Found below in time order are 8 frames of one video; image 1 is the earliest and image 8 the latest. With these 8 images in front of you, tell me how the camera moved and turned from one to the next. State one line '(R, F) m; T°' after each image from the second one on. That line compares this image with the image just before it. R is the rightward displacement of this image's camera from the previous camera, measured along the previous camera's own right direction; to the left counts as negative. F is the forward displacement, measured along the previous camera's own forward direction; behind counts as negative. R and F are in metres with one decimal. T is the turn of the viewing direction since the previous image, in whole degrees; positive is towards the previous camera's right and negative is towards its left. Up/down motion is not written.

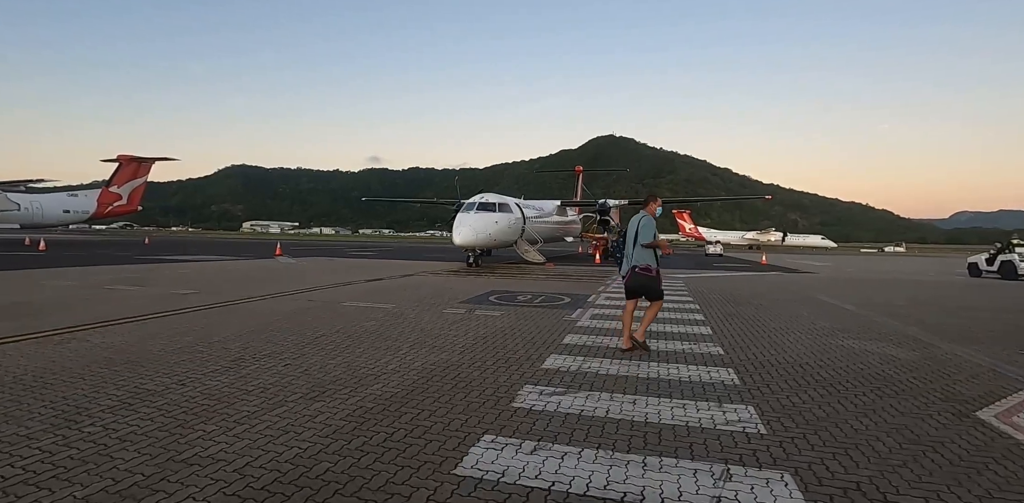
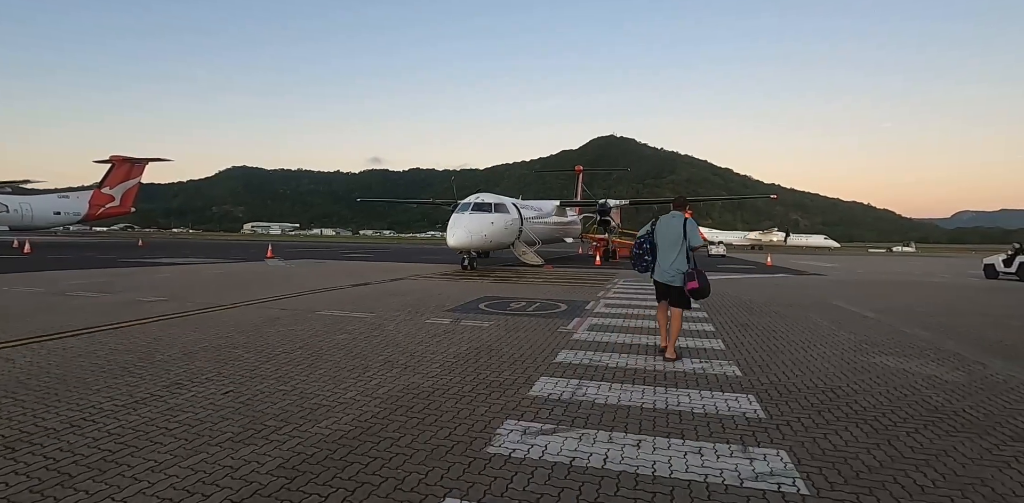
(+0.2, +0.7) m; 0°
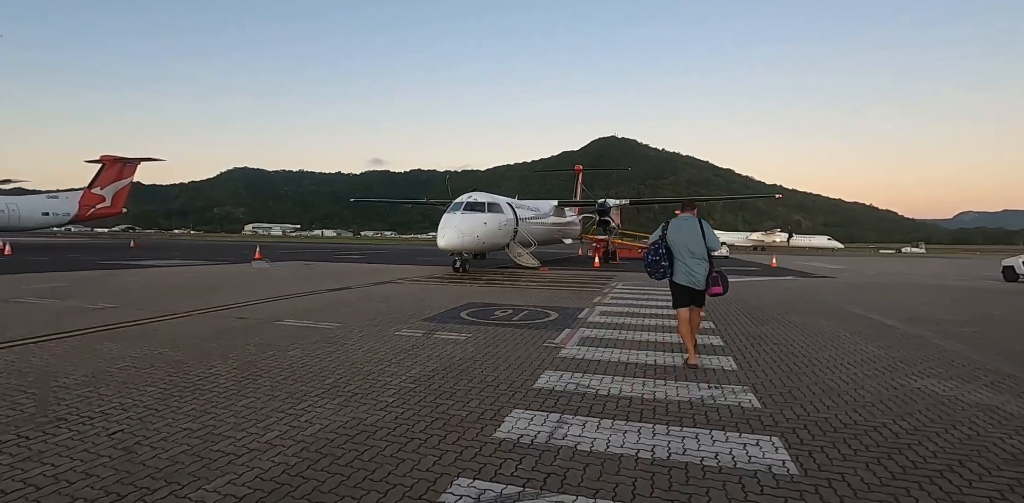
(+0.3, +0.8) m; 0°
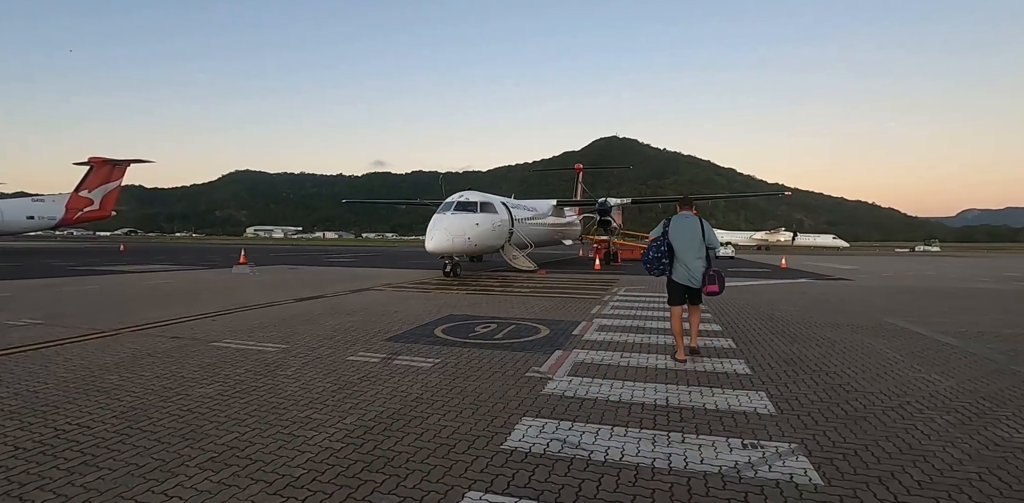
(+0.3, +1.1) m; 0°
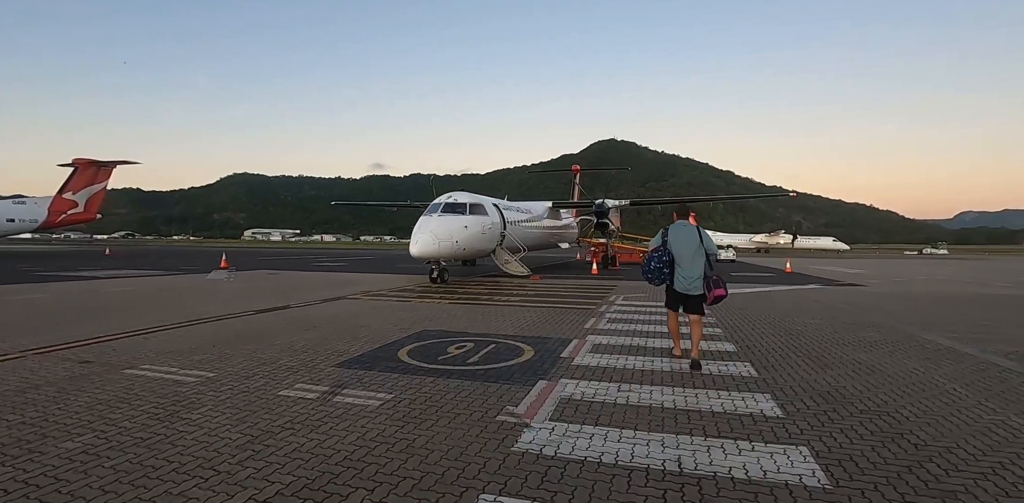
(+0.2, +0.9) m; 0°
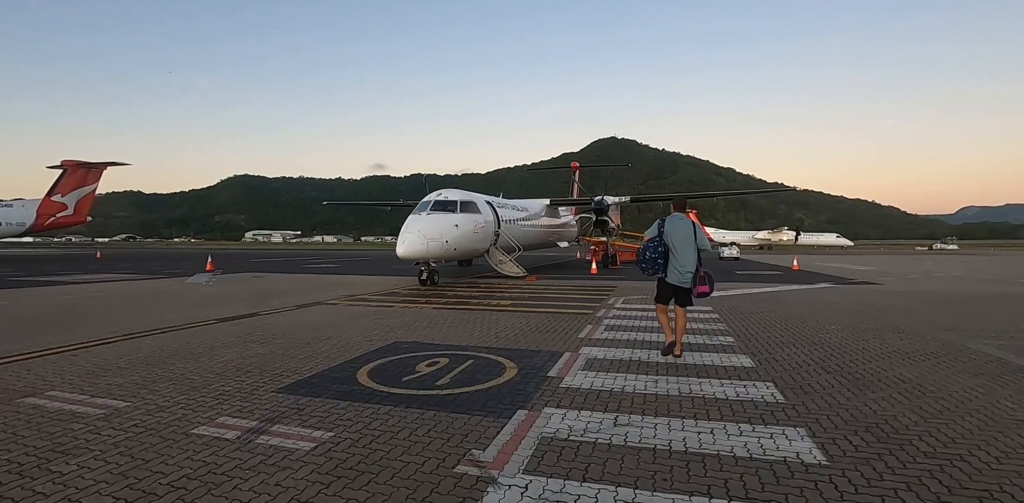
(+0.2, +0.8) m; 0°
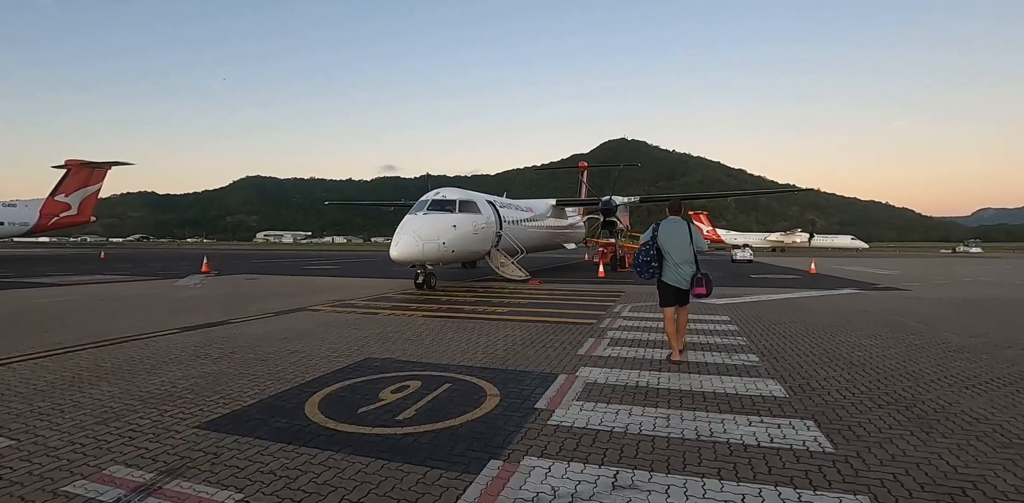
(+0.2, +0.8) m; -1°
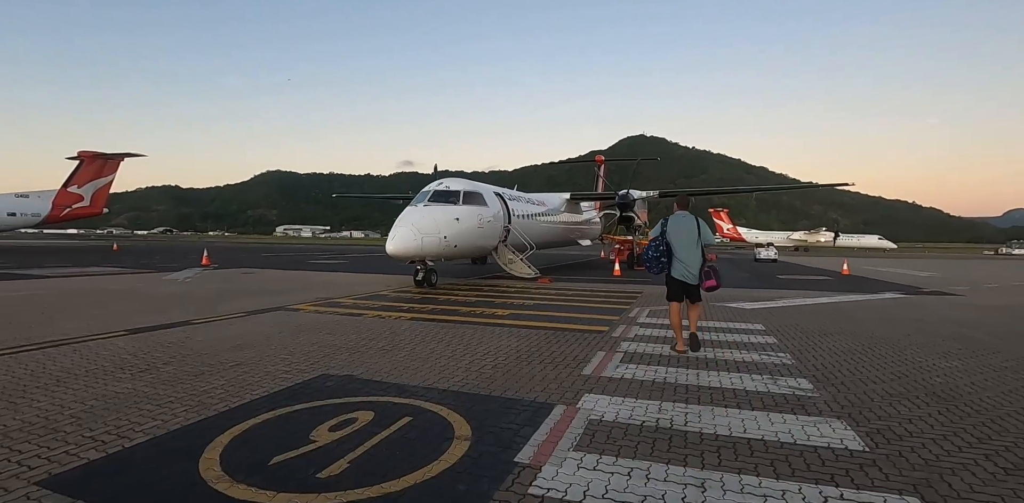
(+0.2, +1.0) m; -2°
